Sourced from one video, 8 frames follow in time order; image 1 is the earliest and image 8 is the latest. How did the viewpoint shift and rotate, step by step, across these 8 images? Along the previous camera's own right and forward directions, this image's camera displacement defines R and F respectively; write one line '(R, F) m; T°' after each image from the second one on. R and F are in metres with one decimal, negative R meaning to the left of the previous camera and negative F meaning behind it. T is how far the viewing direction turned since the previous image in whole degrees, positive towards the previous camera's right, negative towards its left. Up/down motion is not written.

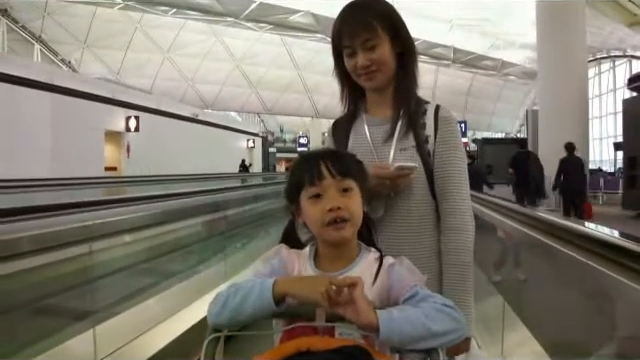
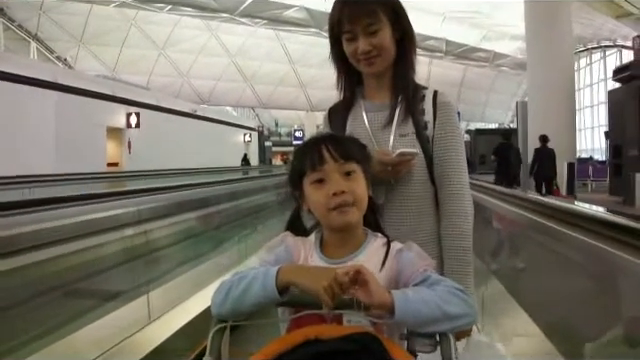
(0.0, -0.2) m; 0°
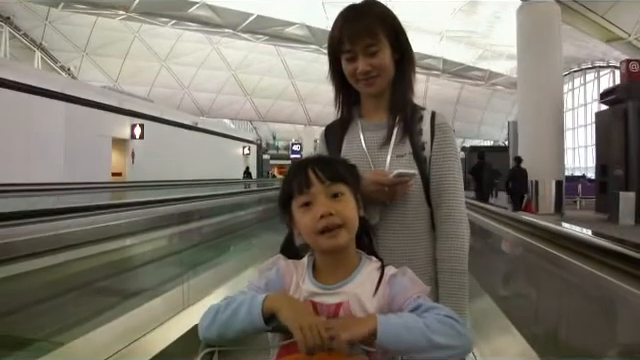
(0.0, -0.3) m; 0°
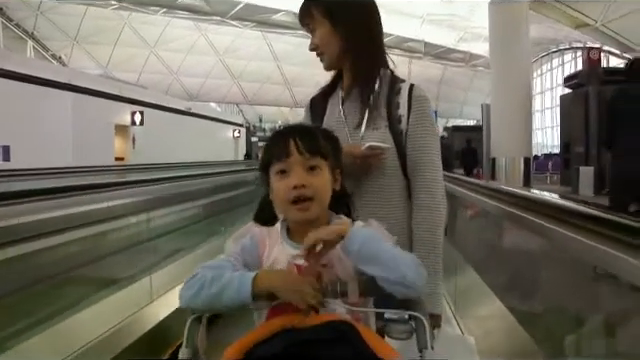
(-0.1, -0.6) m; +1°
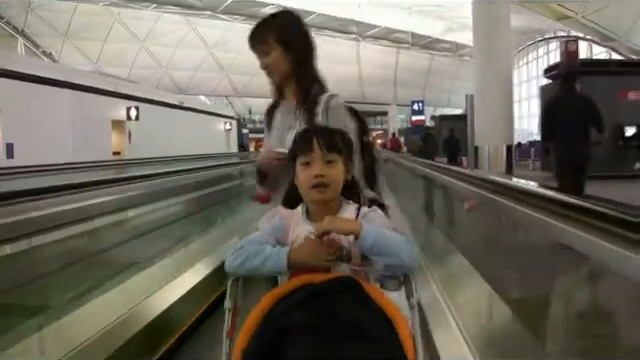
(0.0, -0.3) m; +1°
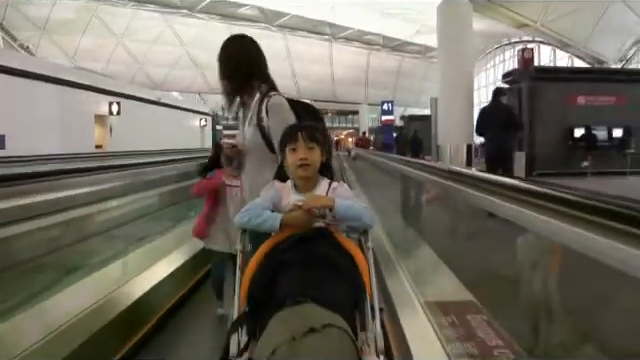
(0.0, -0.5) m; +3°
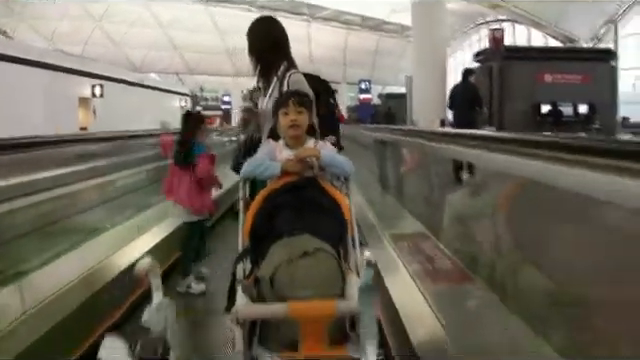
(0.0, -0.3) m; +2°
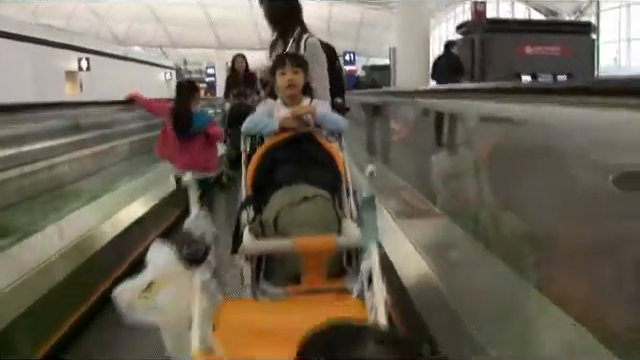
(0.0, -0.2) m; +1°
